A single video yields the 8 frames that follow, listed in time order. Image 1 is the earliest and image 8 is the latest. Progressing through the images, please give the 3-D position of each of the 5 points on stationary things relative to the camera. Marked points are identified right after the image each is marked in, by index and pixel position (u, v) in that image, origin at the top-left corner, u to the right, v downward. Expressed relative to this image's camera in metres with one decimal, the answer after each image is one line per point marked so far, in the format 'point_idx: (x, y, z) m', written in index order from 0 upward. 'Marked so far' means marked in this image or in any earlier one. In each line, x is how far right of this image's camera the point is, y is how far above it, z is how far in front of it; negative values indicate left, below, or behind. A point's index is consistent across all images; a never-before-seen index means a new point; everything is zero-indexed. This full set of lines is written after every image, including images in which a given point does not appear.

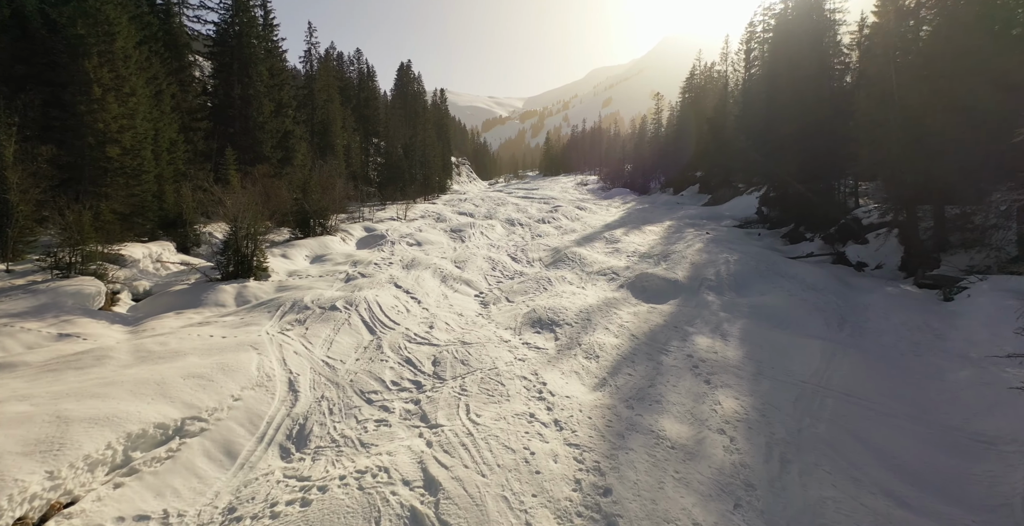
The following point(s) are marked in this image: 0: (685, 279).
0: (+4.4, -0.5, +11.7) m
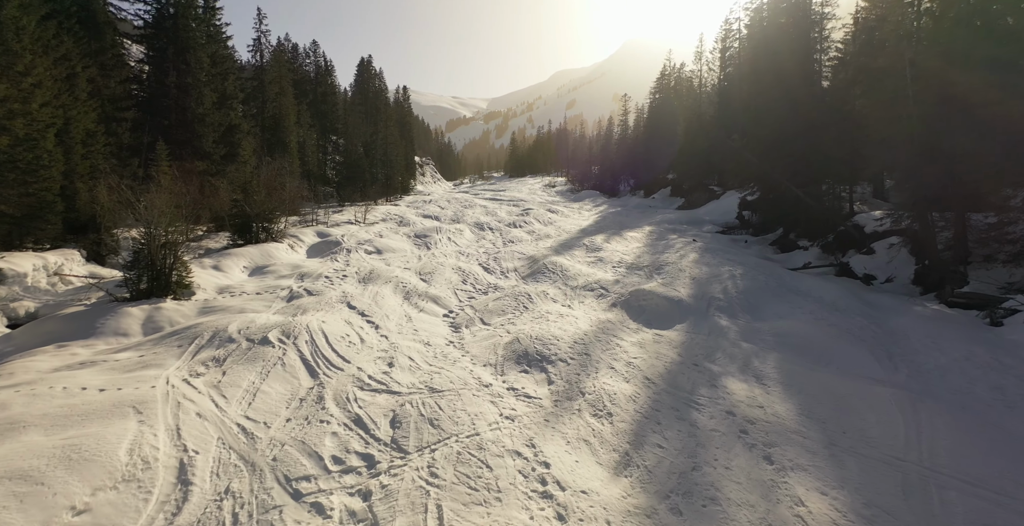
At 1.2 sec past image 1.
0: (+3.9, -0.8, +10.1) m
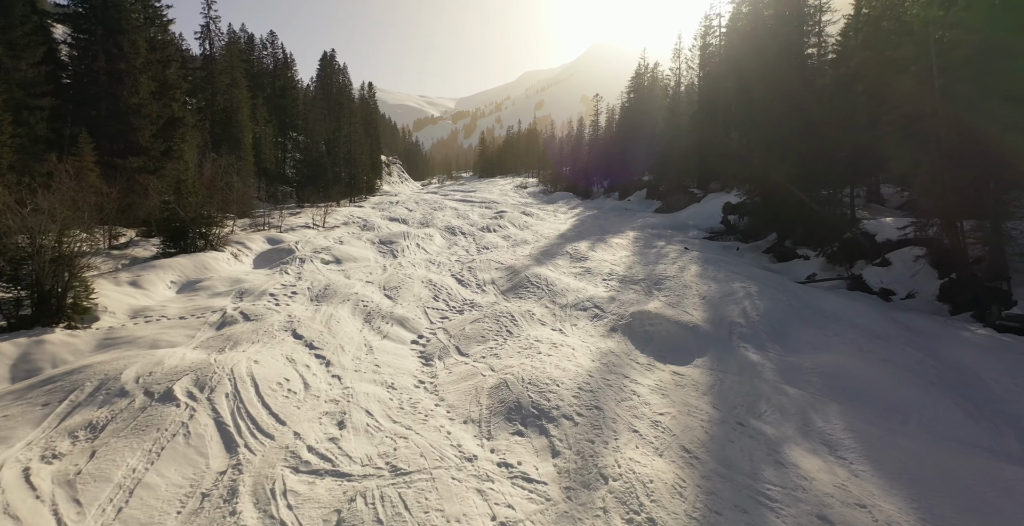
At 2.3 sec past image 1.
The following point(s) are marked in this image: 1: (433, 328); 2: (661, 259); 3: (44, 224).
0: (+3.6, -1.2, +8.6) m
1: (-1.8, -1.5, +10.8) m
2: (+4.9, 0.0, +15.1) m
3: (-8.9, +0.8, +8.8) m
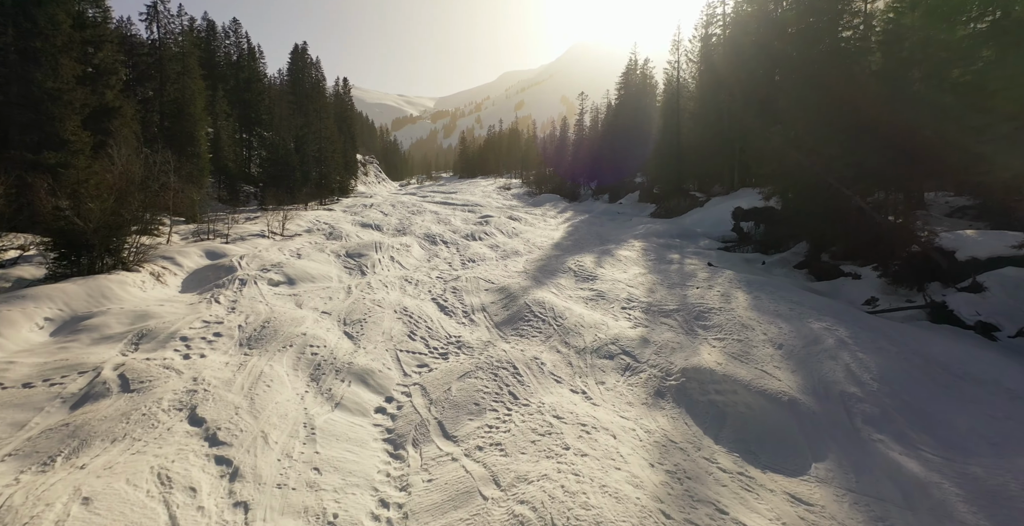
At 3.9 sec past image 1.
0: (+3.7, -1.7, +5.9) m
1: (-1.8, -2.1, +7.9) m
2: (+4.7, -0.5, +12.5) m
3: (-8.8, +0.2, +5.6) m
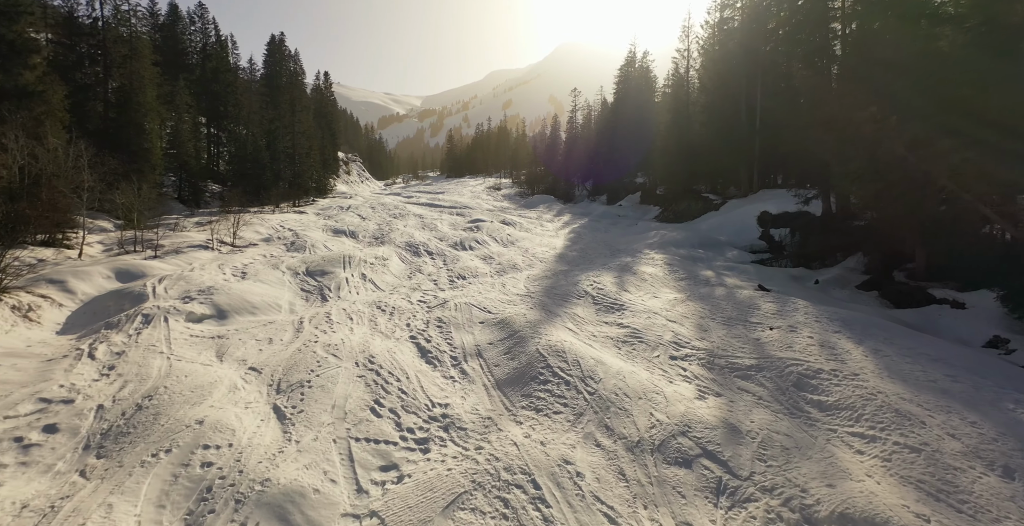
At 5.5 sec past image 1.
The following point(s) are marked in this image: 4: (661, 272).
0: (+4.0, -2.3, +2.7) m
1: (-1.6, -2.7, +4.6) m
2: (+4.8, -1.1, +9.3) m
3: (-8.5, -0.4, +2.1) m
4: (+4.8, -0.2, +14.9) m
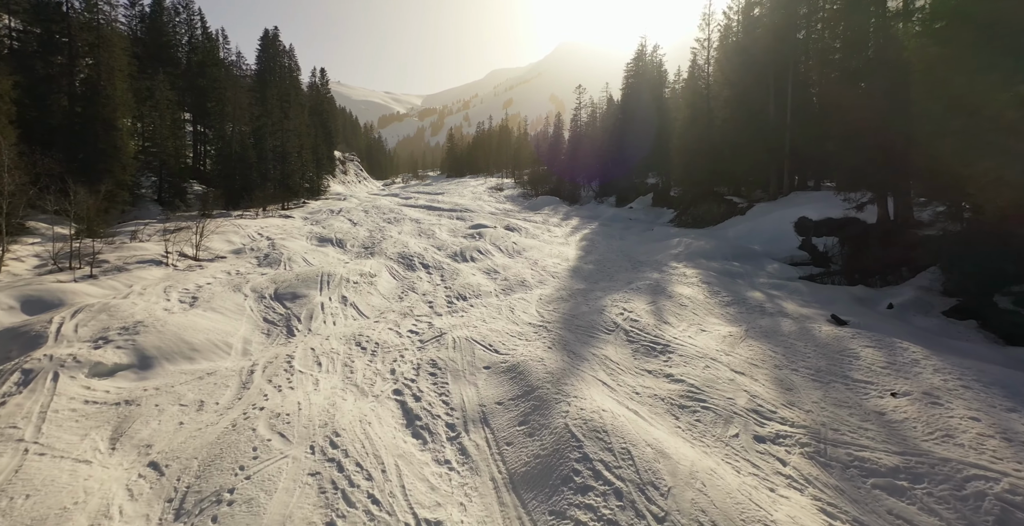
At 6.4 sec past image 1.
0: (+4.2, -2.9, +0.2) m
1: (-1.3, -3.2, +2.1) m
2: (+5.1, -1.6, +6.8) m
3: (-8.3, -1.0, -0.4) m
4: (+5.1, -0.8, +12.4) m
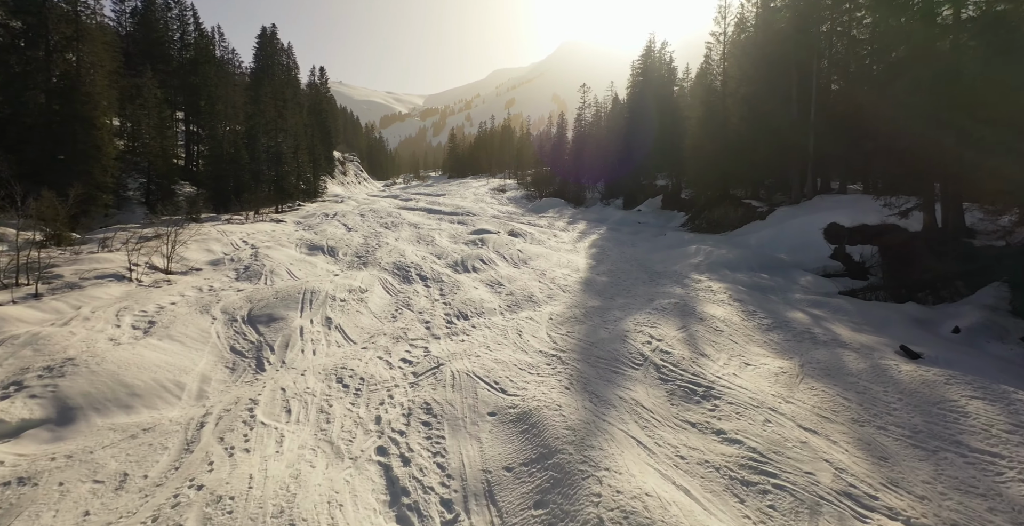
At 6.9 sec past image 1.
0: (+4.4, -3.2, -1.4) m
1: (-1.2, -3.6, +0.5) m
2: (+5.3, -2.0, +5.2) m
3: (-8.2, -1.3, -1.9) m
4: (+5.3, -1.2, +10.7) m
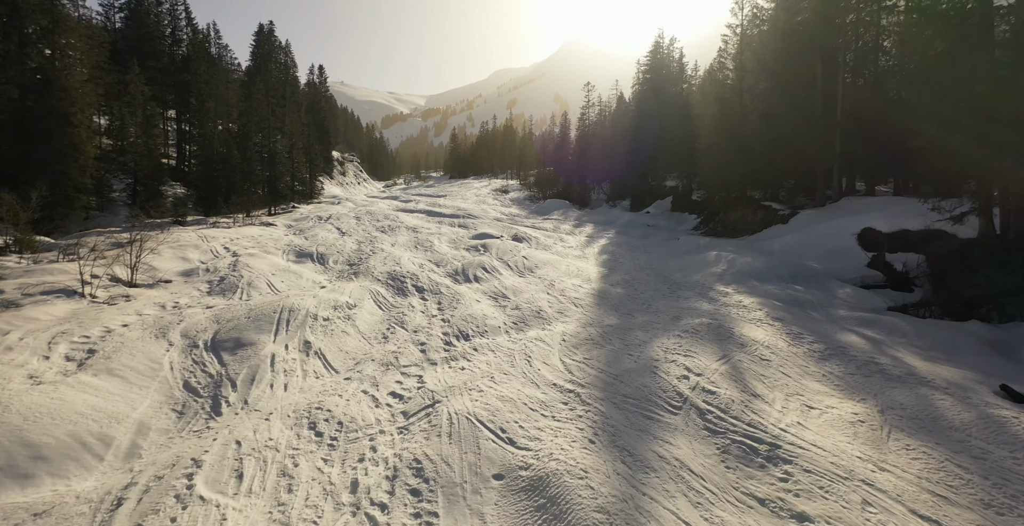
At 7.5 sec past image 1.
0: (+4.5, -3.5, -3.0) m
1: (-1.1, -3.9, -1.1) m
2: (+5.4, -2.3, +3.6) m
3: (-8.0, -1.6, -3.5) m
4: (+5.4, -1.5, +9.2) m
